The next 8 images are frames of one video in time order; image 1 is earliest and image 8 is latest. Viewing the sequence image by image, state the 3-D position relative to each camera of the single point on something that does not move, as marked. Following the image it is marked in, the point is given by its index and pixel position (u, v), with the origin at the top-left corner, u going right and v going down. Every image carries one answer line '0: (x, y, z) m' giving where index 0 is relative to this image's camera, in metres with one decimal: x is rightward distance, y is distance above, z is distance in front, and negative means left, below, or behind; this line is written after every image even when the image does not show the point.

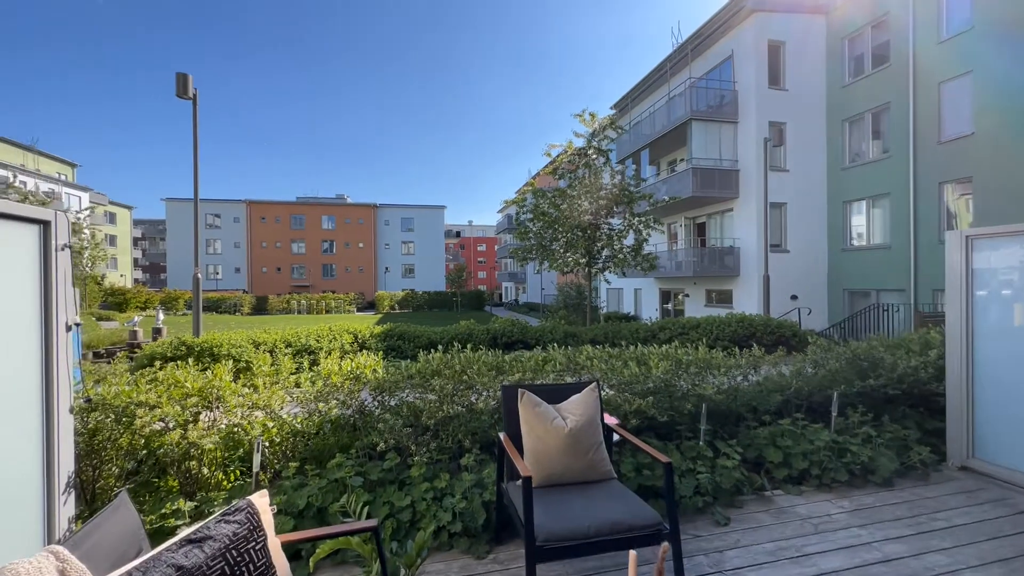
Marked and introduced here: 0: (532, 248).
0: (+0.5, +1.0, +12.4) m
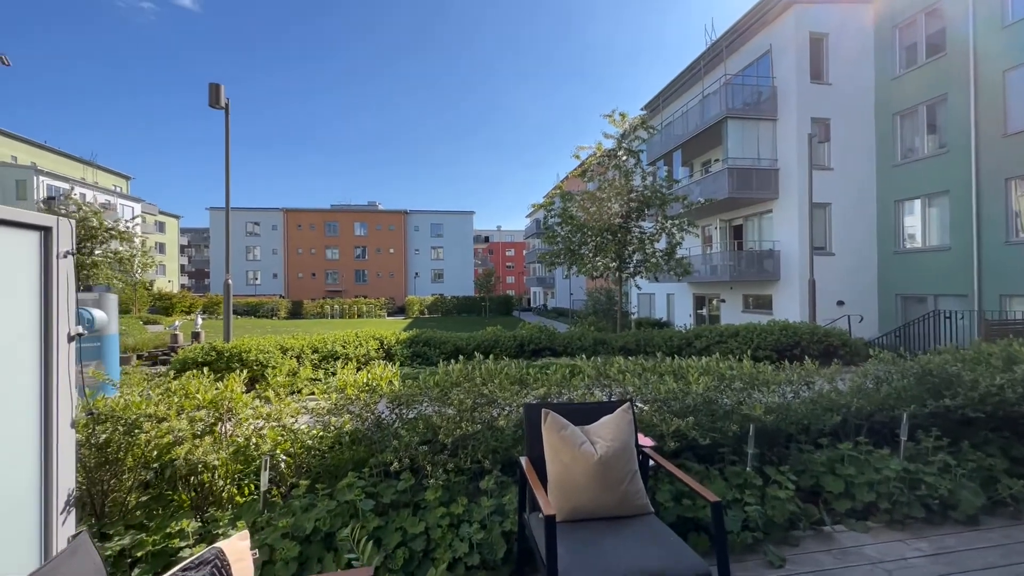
0: (+1.2, +0.9, +12.1) m
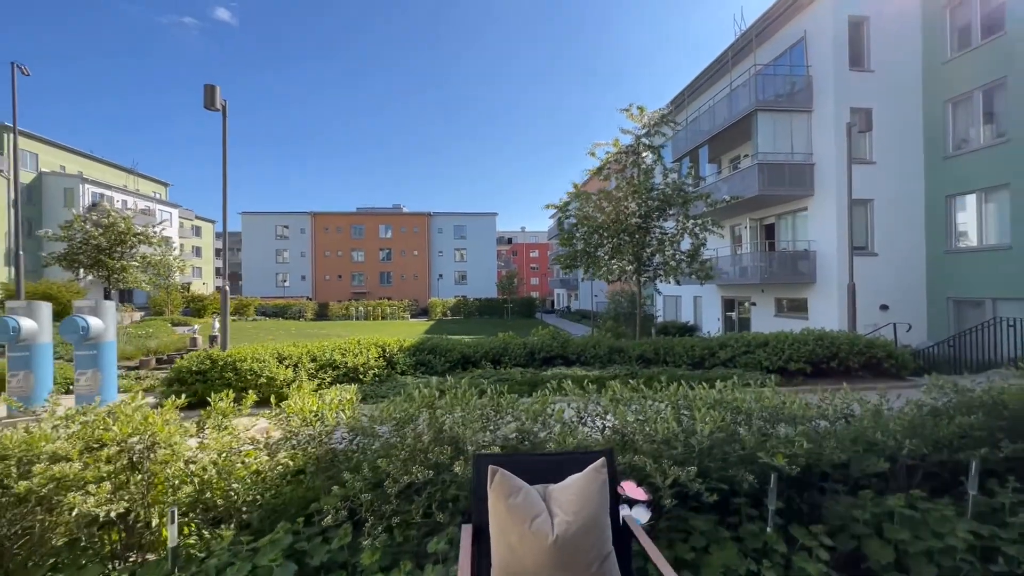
0: (+1.5, +0.8, +11.5) m
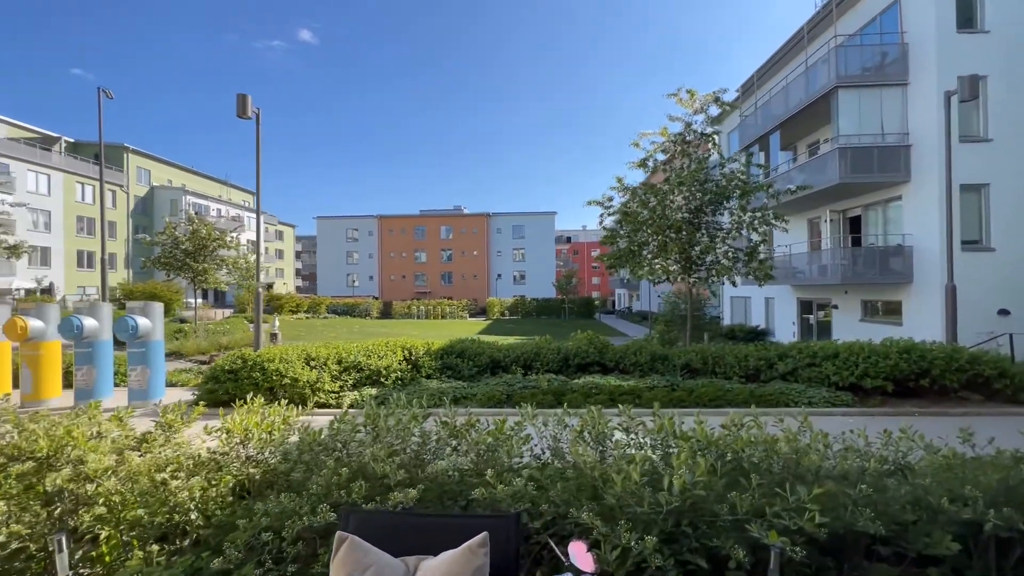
0: (+2.4, +0.7, +10.7) m
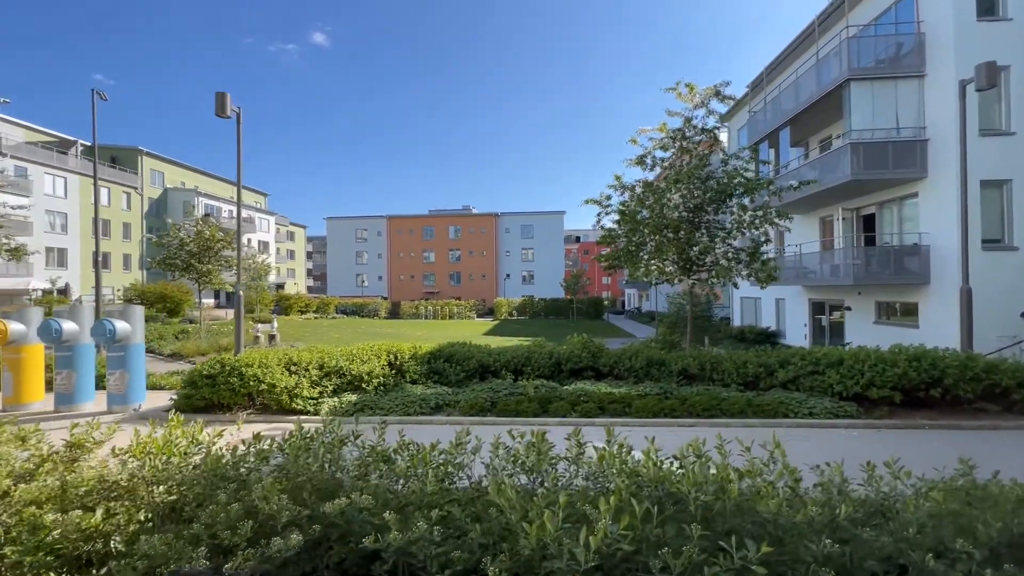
0: (+2.2, +0.7, +10.3) m
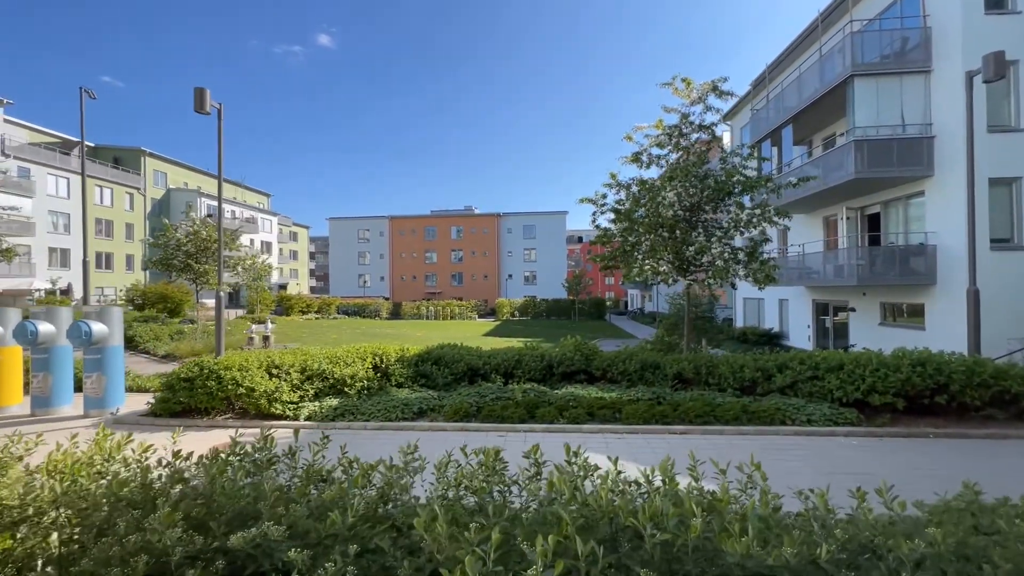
0: (+2.0, +0.7, +10.0) m
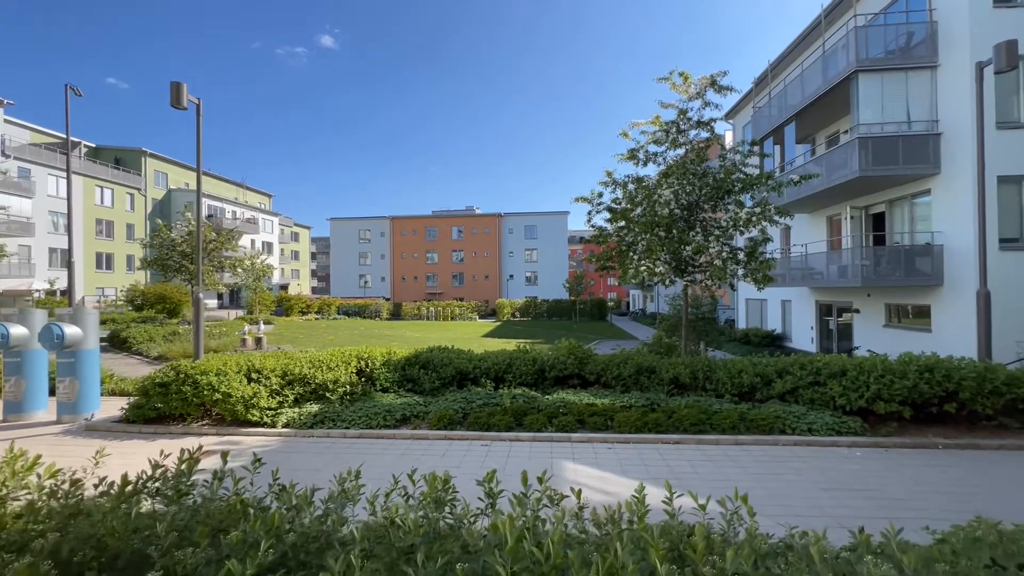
0: (+1.9, +0.7, +9.7) m
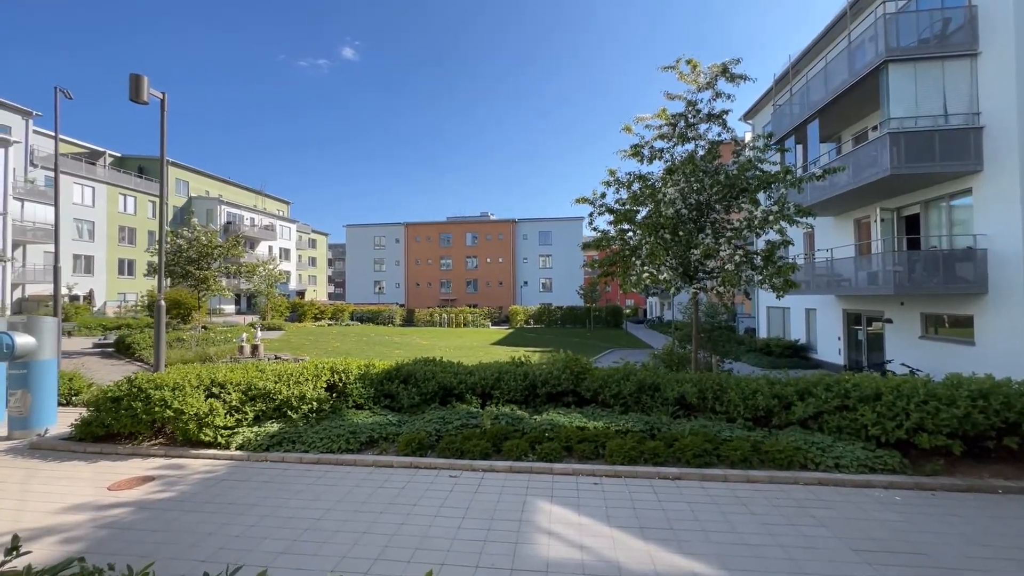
0: (+1.8, +0.5, +8.9) m
